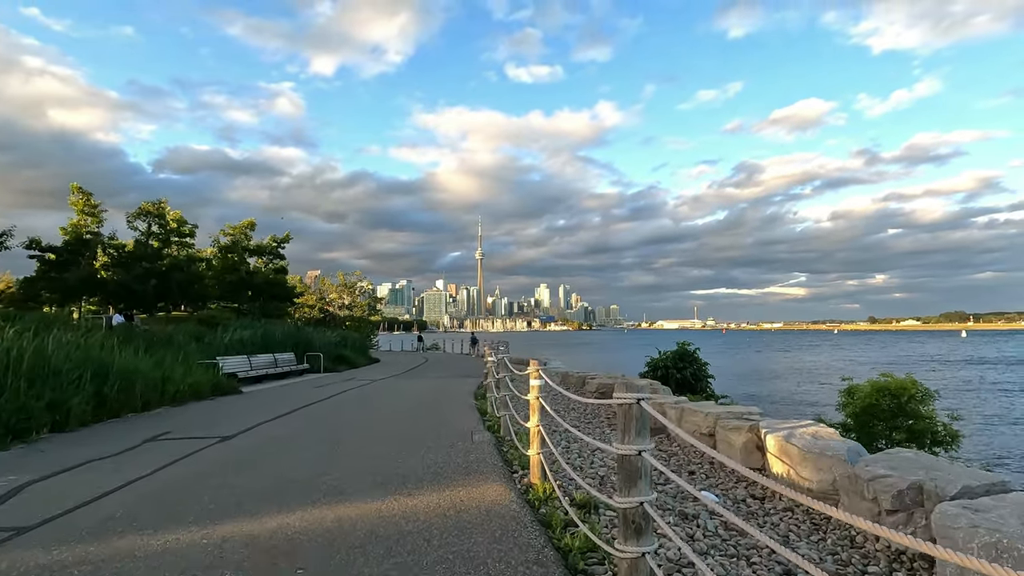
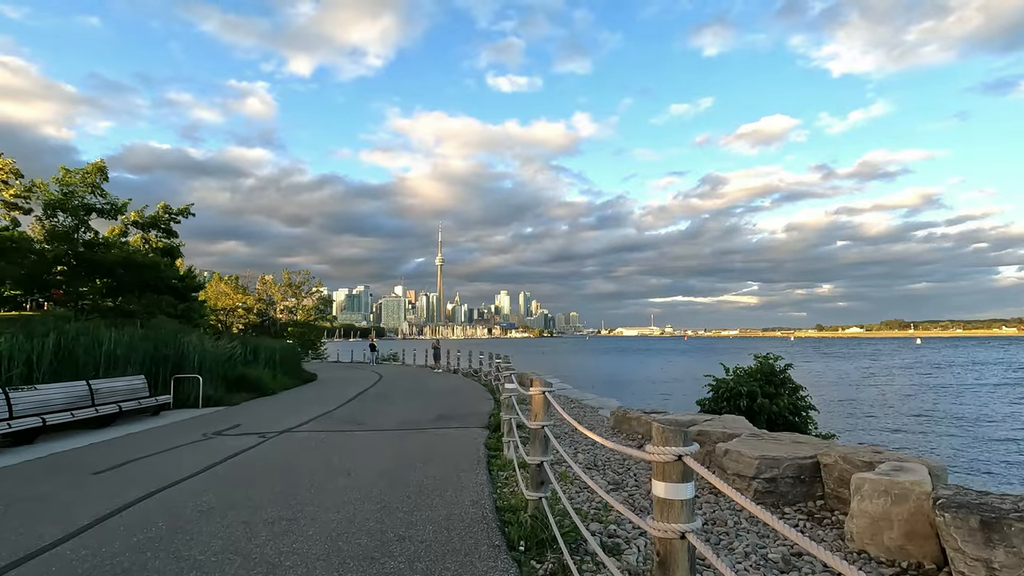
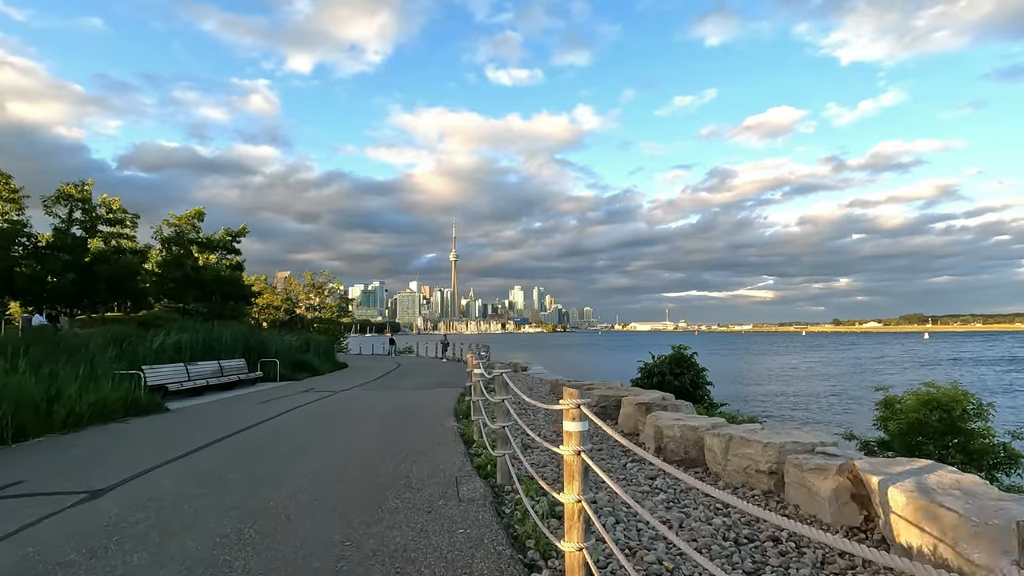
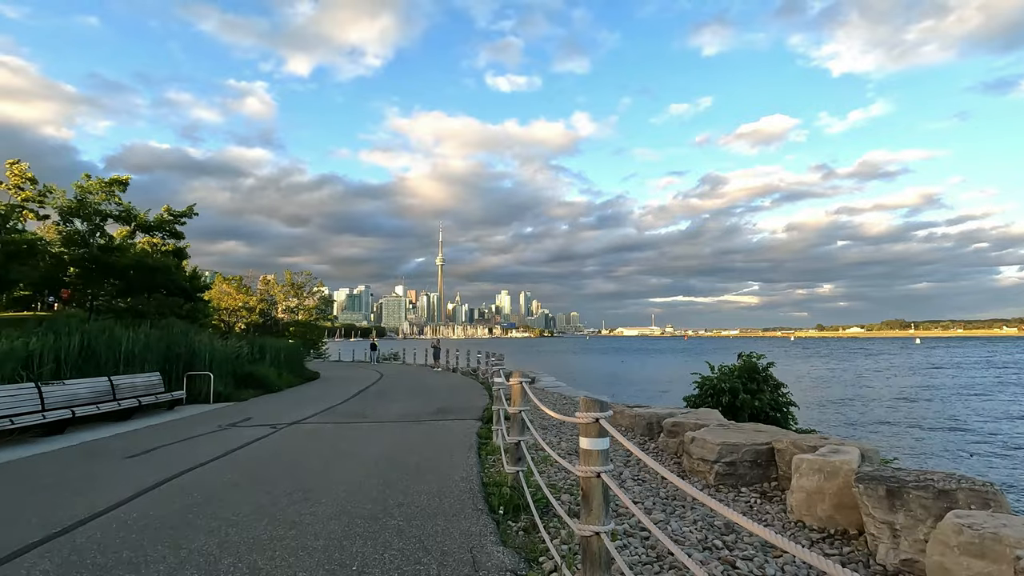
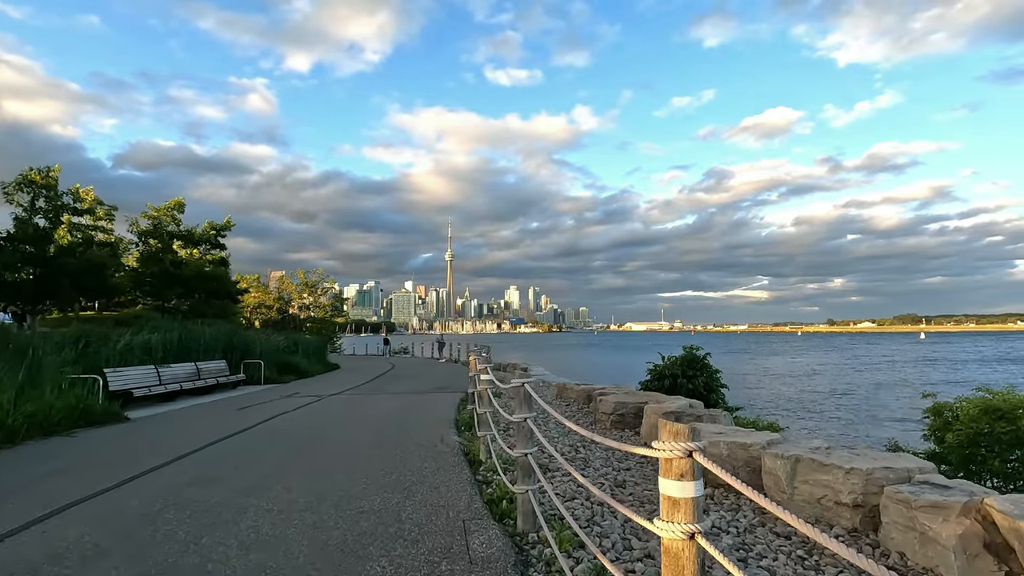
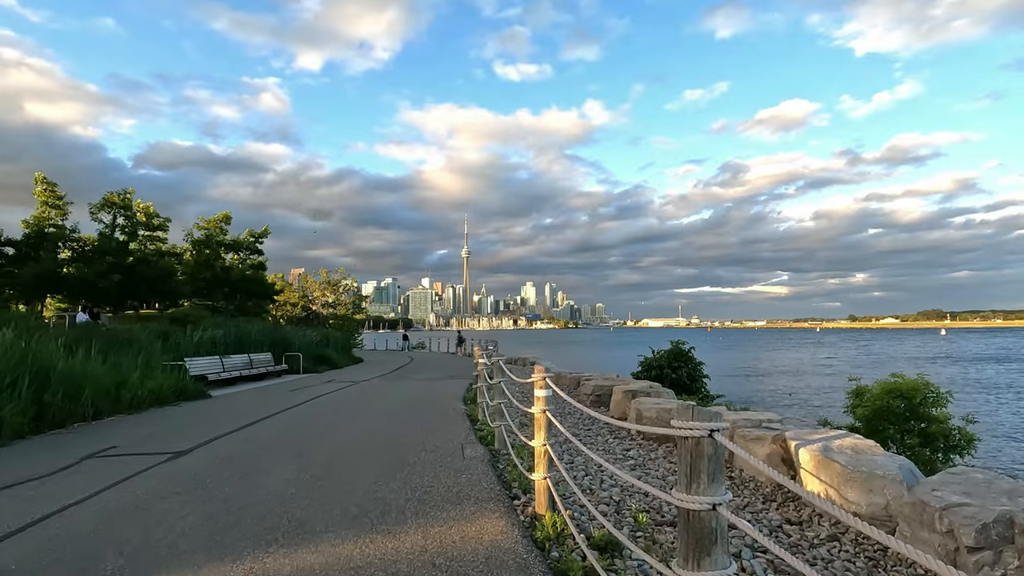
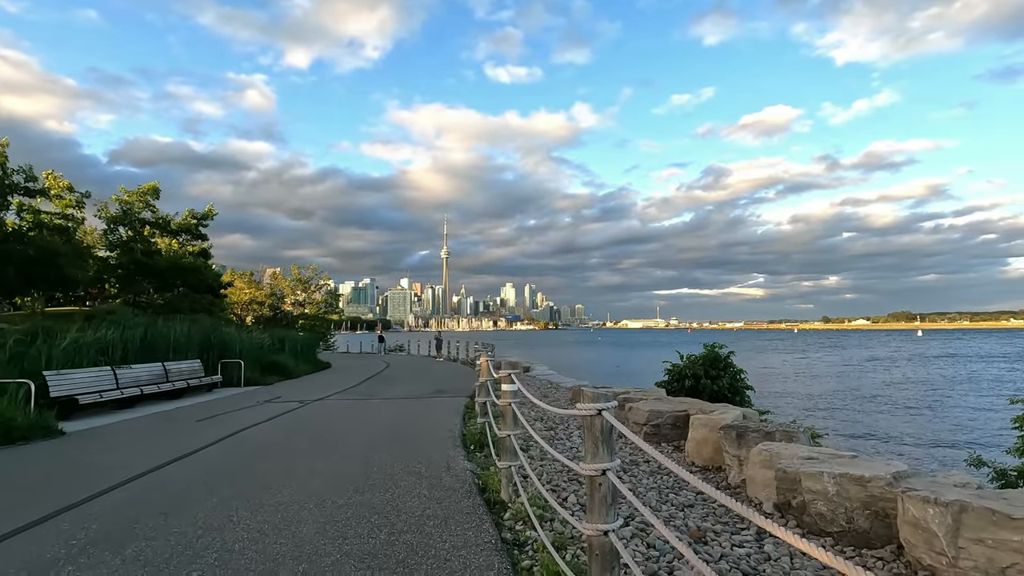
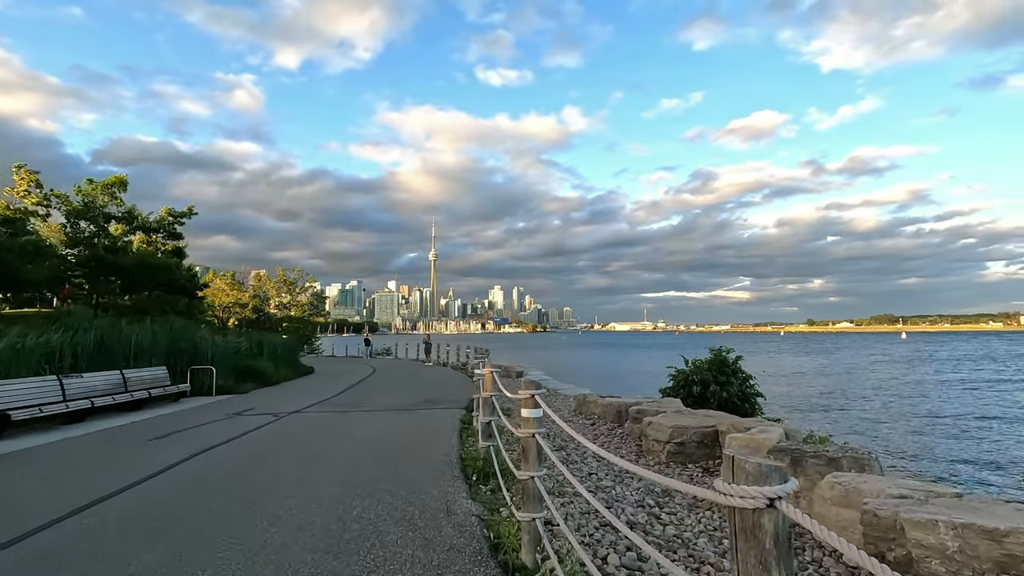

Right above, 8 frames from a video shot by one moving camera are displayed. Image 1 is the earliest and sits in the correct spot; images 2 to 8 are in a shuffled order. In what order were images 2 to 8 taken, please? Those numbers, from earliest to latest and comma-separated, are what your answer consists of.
6, 3, 5, 7, 8, 4, 2
